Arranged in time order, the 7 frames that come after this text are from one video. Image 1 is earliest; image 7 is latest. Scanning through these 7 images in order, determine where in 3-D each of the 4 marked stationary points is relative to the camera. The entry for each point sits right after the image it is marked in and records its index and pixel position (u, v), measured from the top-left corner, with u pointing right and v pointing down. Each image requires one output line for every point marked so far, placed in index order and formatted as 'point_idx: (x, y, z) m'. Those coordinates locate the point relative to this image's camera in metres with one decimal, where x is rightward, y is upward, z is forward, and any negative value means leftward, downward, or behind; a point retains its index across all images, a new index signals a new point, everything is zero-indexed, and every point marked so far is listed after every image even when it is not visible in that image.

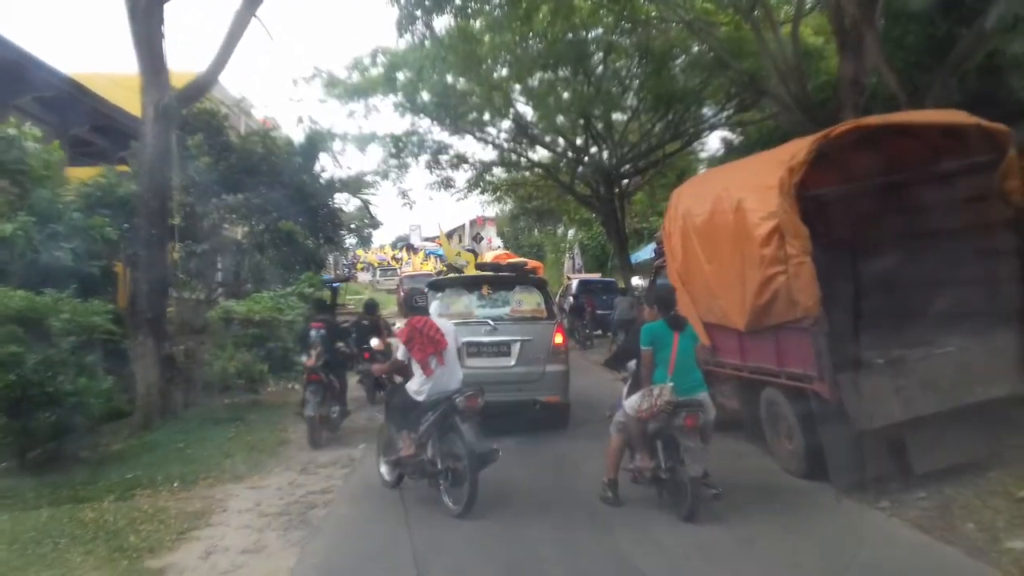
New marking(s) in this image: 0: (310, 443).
0: (-2.1, -1.6, +10.0) m
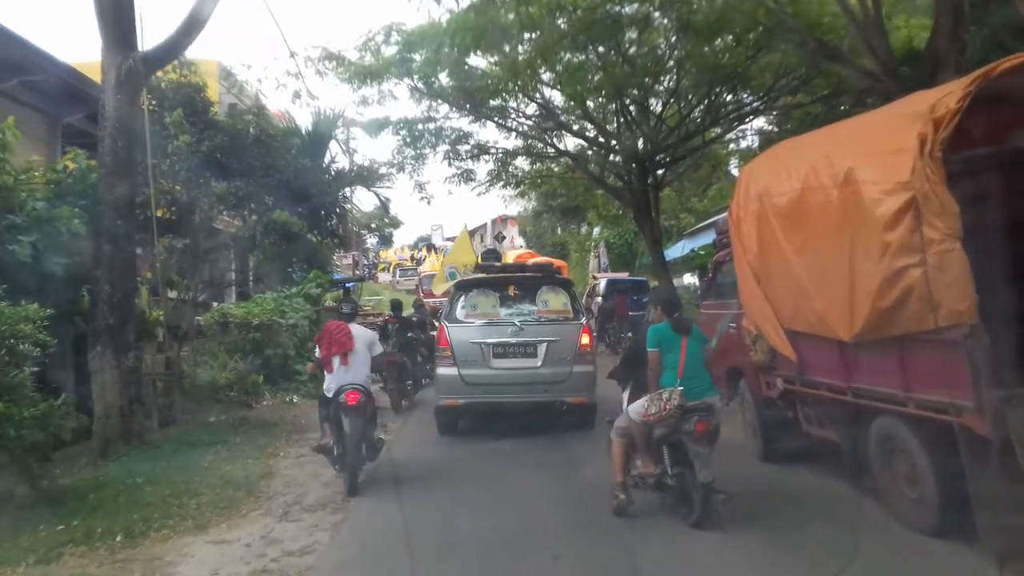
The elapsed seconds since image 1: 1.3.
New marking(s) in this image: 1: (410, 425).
0: (-1.8, -1.6, +8.3) m
1: (-1.3, -1.7, +13.2) m
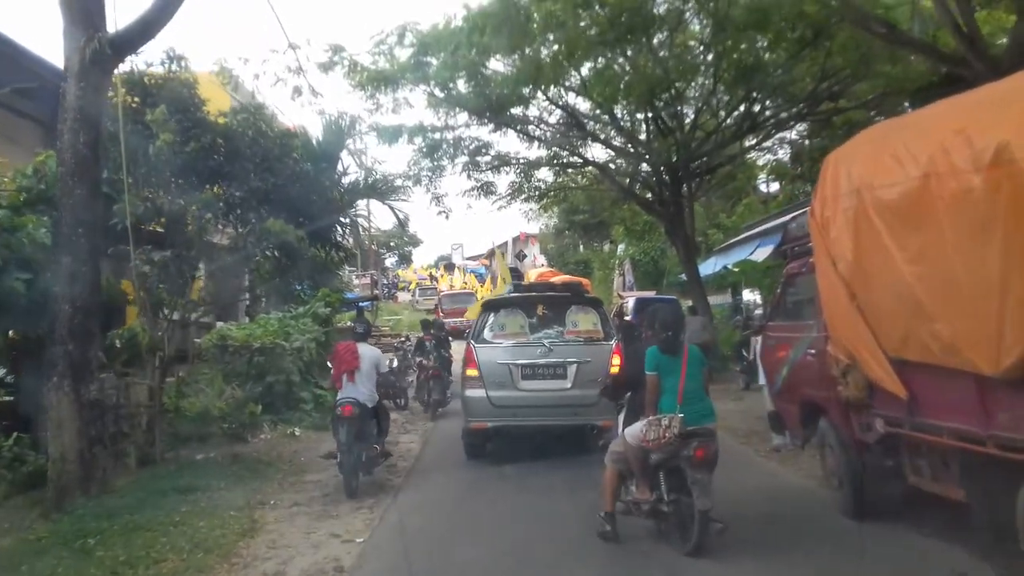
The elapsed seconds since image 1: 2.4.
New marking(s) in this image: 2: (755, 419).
0: (-1.6, -1.7, +7.0) m
1: (-1.0, -2.0, +11.9) m
2: (+2.9, -1.6, +11.8) m
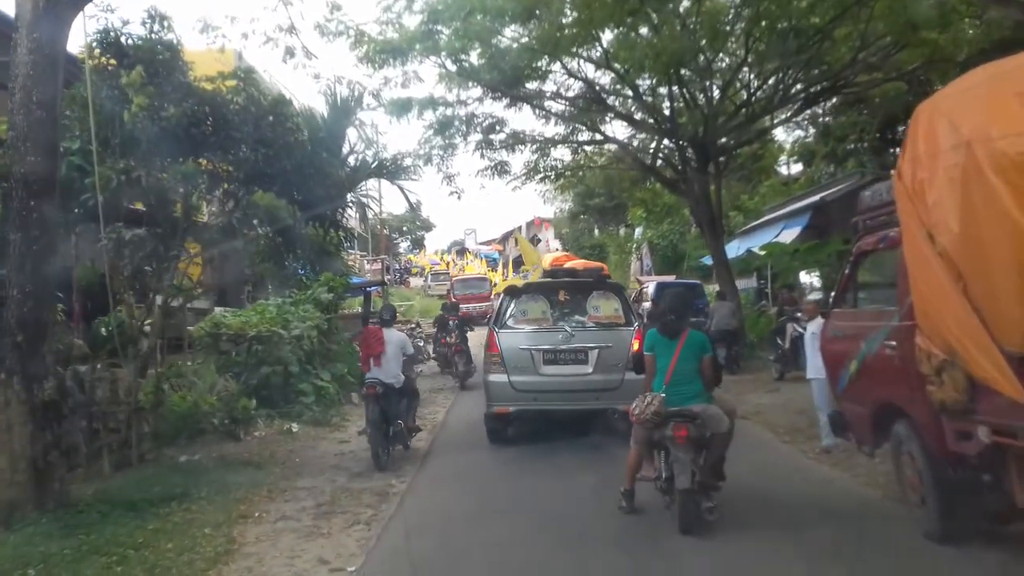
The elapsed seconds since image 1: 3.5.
0: (-1.5, -1.6, +6.0) m
1: (-0.8, -1.8, +10.9) m
2: (+3.1, -1.4, +10.8) m
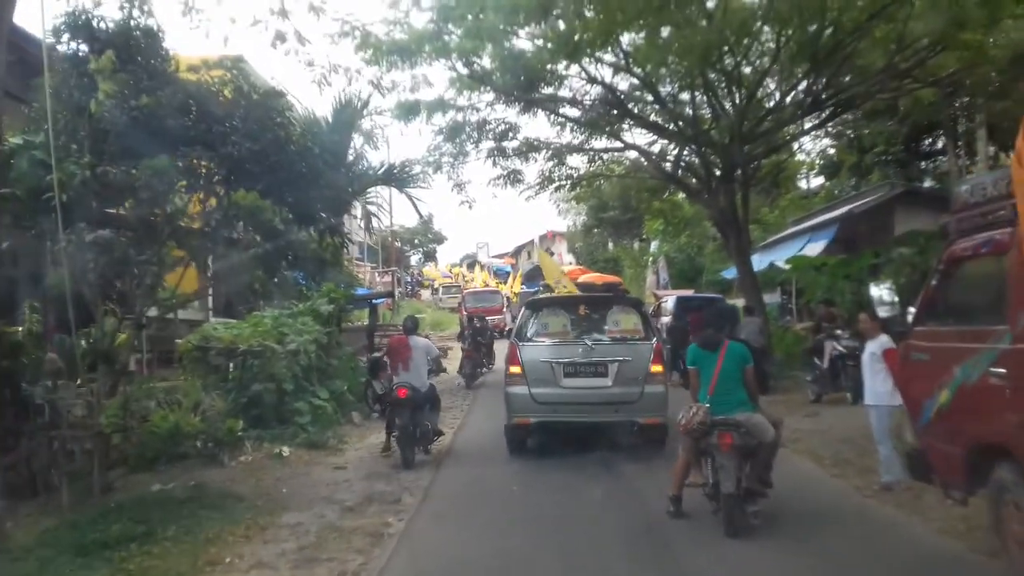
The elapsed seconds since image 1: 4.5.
0: (-1.4, -1.6, +5.1) m
1: (-0.7, -1.9, +9.9) m
2: (+3.3, -1.5, +9.7) m
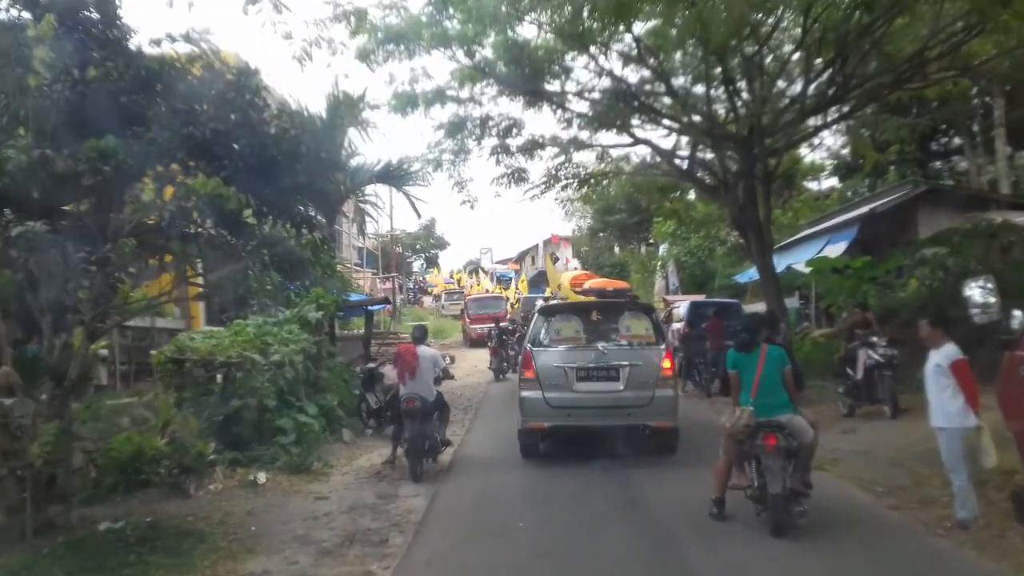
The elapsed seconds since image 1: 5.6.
0: (-1.4, -1.6, +4.0) m
1: (-0.7, -1.9, +8.8) m
2: (+3.3, -1.6, +8.6) m
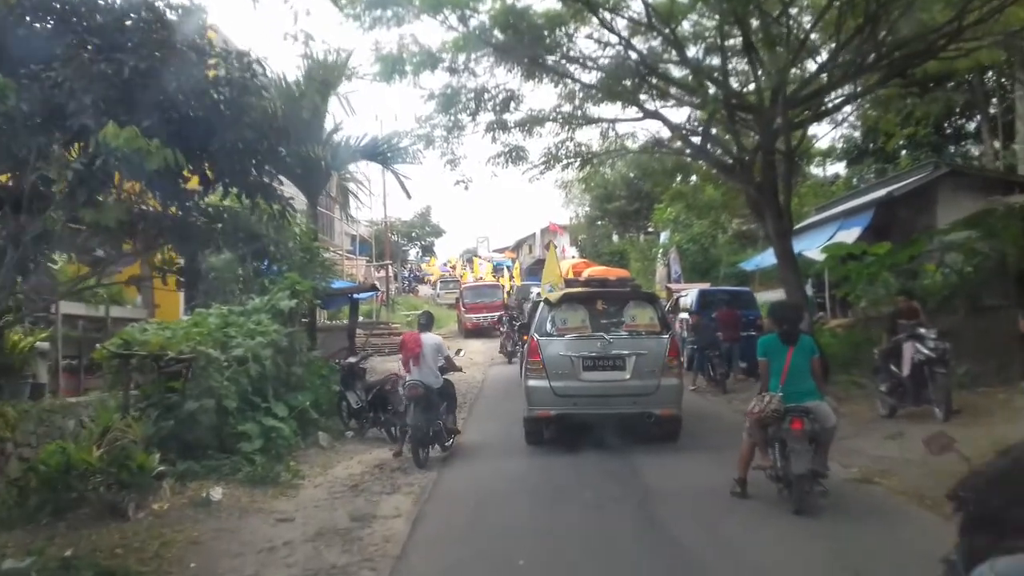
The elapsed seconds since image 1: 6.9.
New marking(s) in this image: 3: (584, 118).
0: (-1.4, -1.6, +2.7) m
1: (-0.7, -1.8, +7.5) m
2: (+3.3, -1.4, +7.4) m
3: (+1.3, +2.8, +16.5) m
